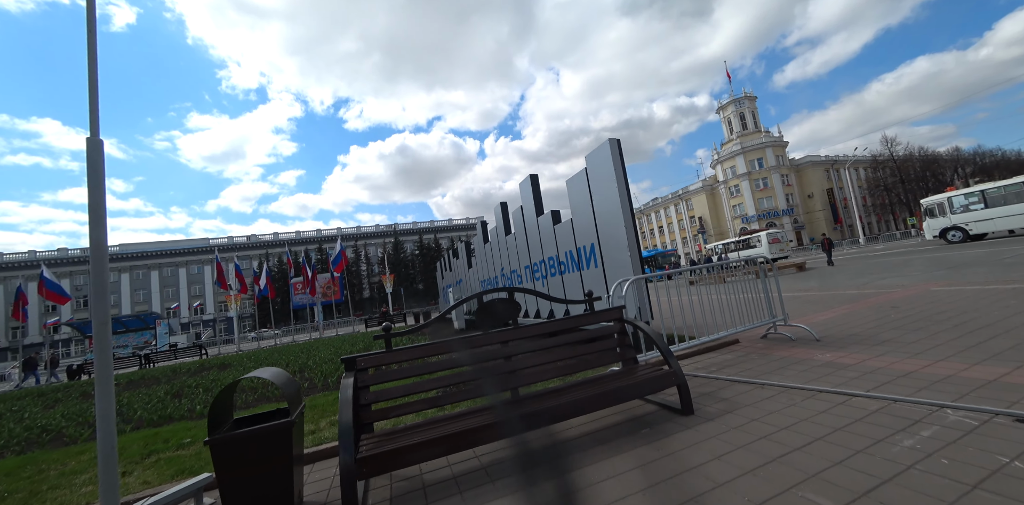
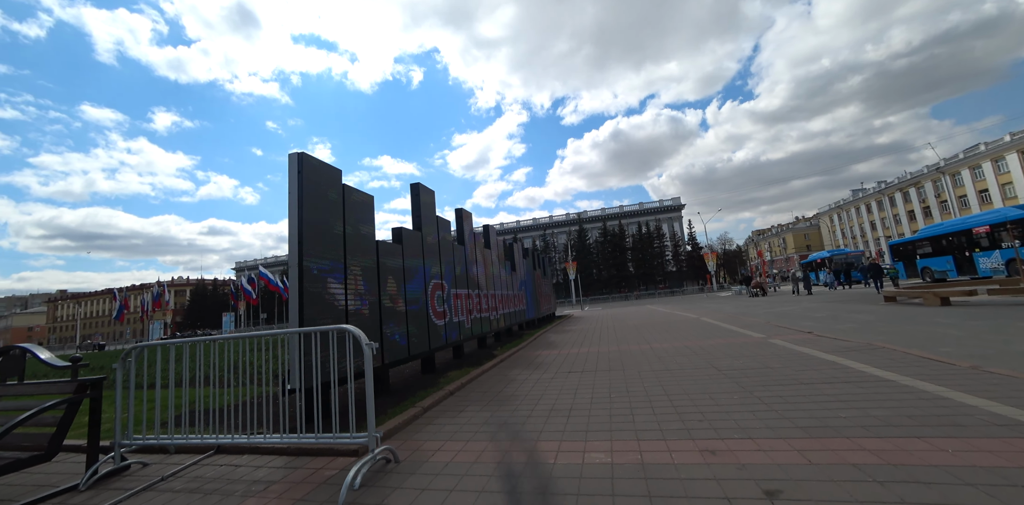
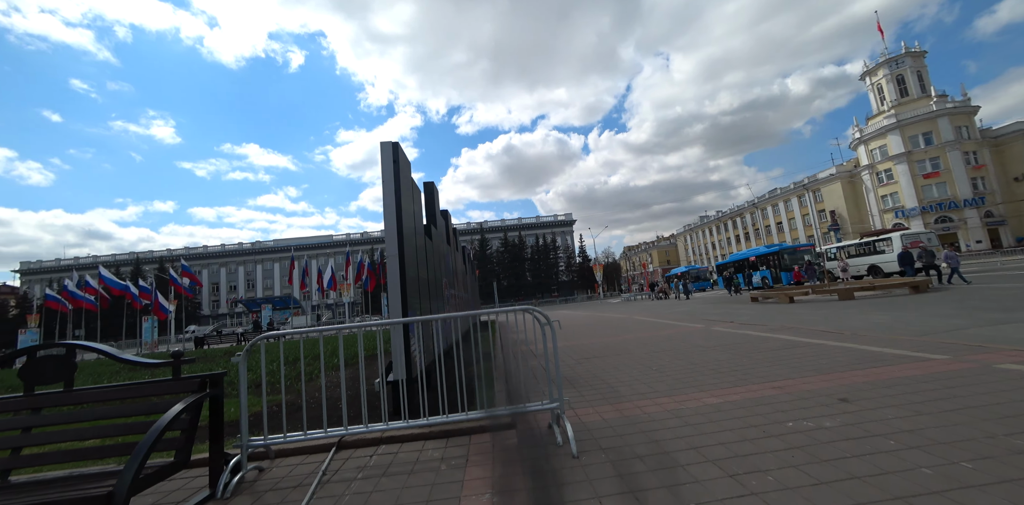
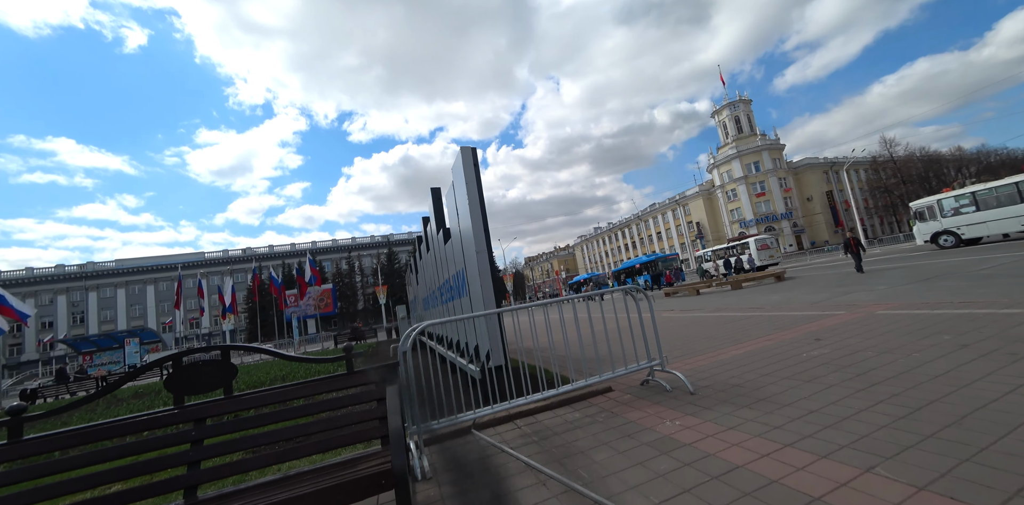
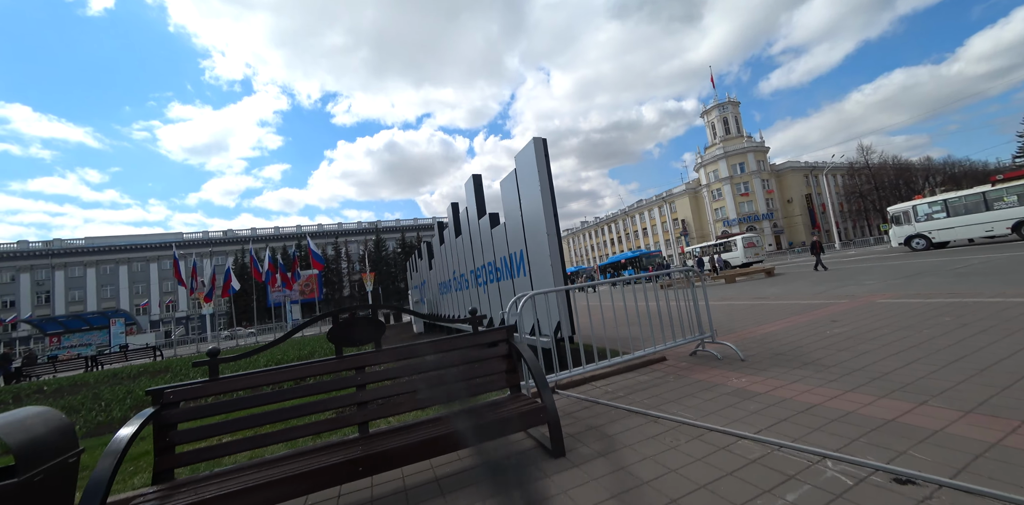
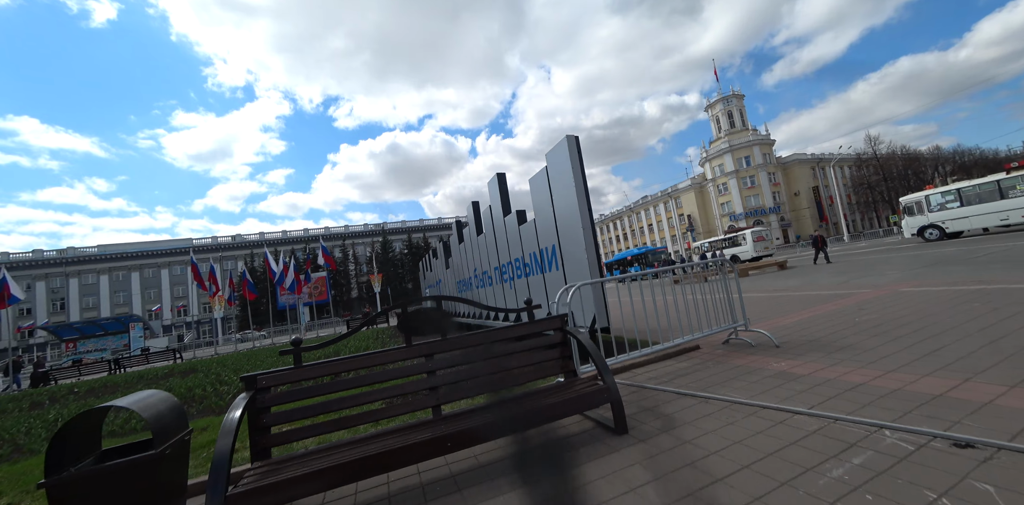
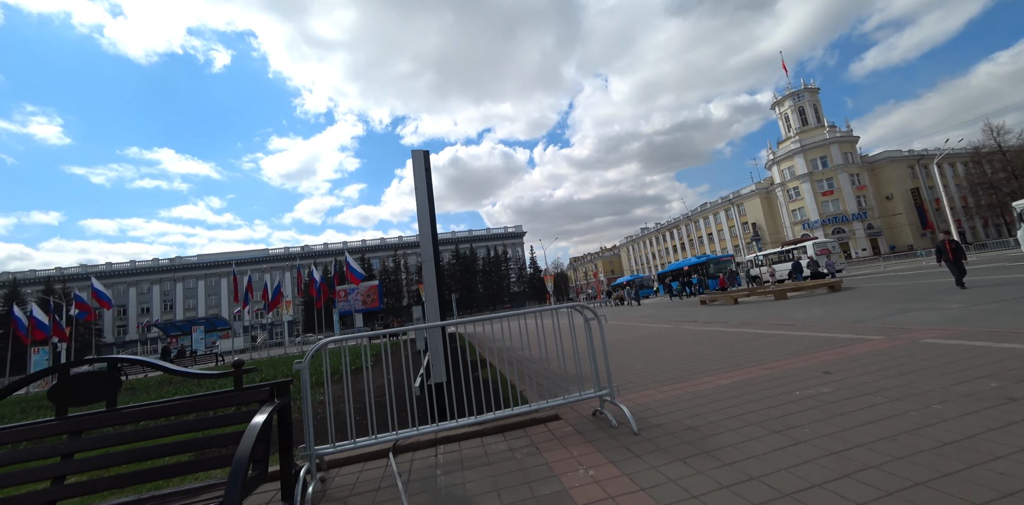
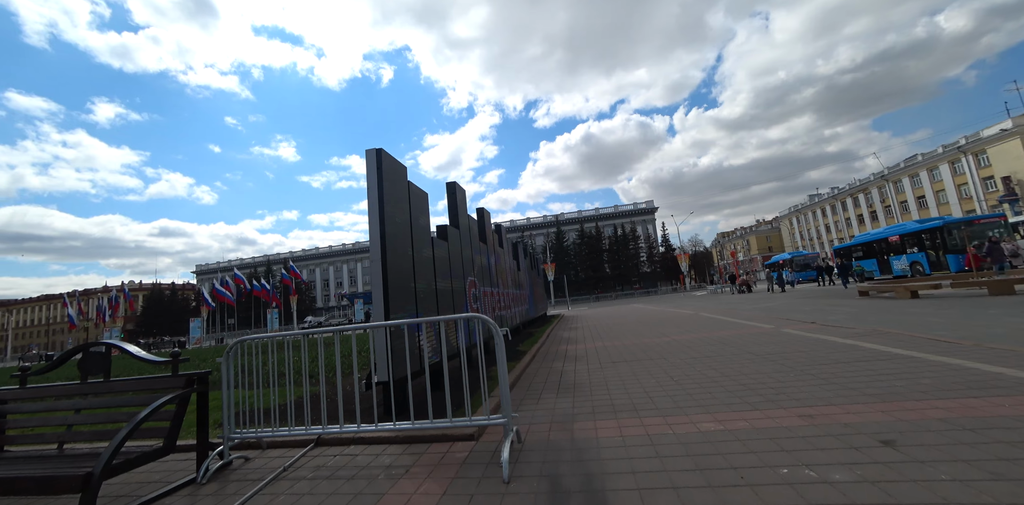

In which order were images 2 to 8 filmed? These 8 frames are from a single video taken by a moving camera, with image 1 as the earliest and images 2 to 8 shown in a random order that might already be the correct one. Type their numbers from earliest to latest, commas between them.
6, 5, 4, 7, 3, 8, 2
